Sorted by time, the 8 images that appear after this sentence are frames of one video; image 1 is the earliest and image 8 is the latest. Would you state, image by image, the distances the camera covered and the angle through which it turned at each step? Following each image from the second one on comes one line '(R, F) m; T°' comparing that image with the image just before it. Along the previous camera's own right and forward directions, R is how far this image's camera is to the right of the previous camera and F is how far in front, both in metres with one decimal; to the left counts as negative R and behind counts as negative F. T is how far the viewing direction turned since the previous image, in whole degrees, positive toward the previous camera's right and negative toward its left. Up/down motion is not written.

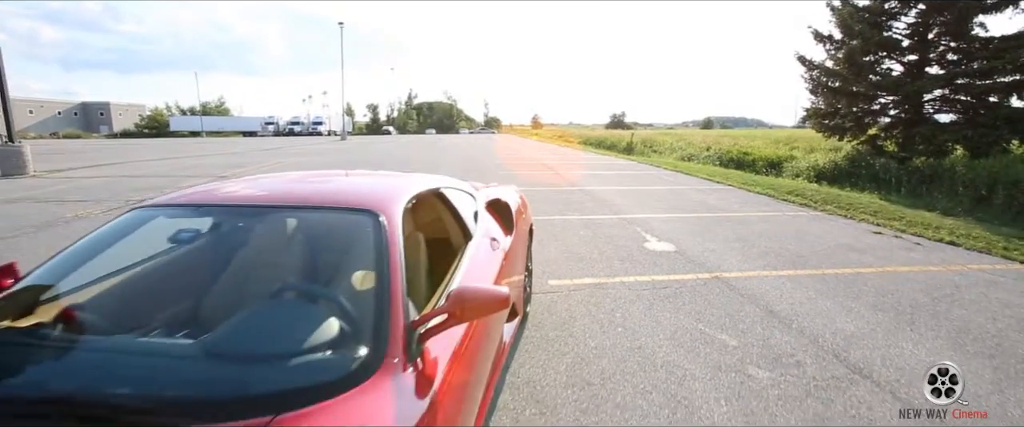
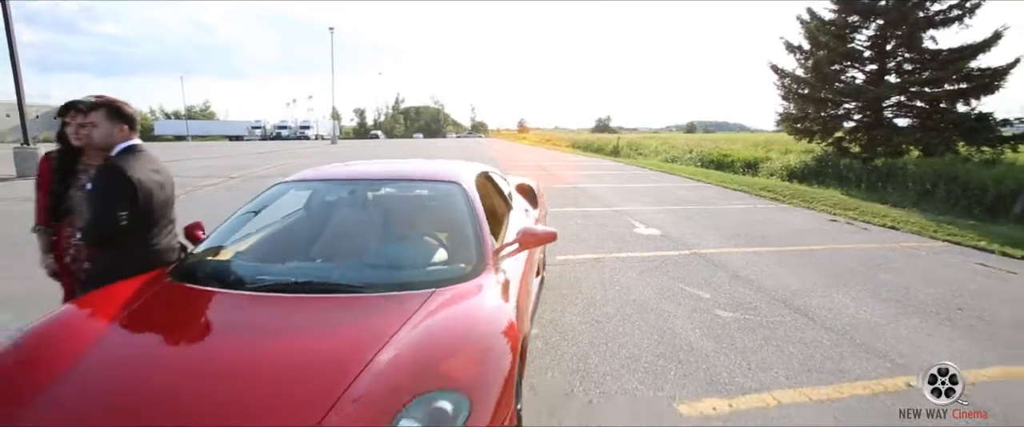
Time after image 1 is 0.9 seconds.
(-0.3, -0.9) m; +2°
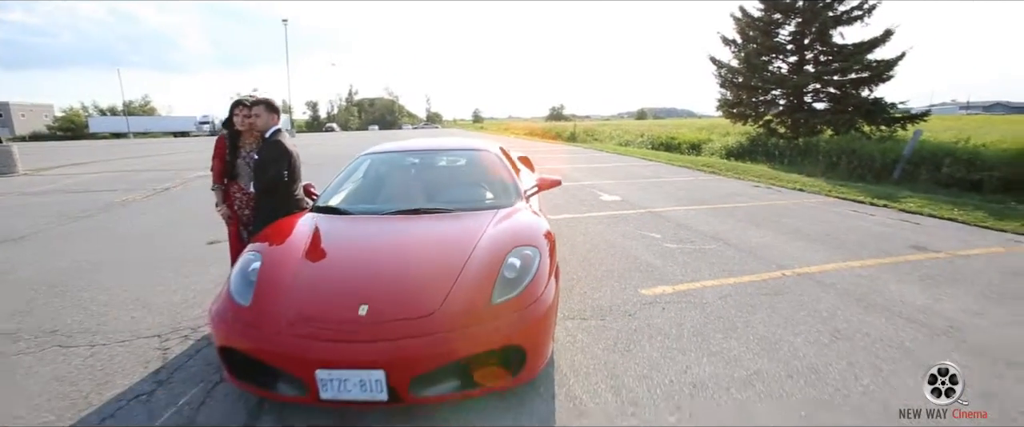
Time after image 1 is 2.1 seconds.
(-0.5, -1.3) m; +5°
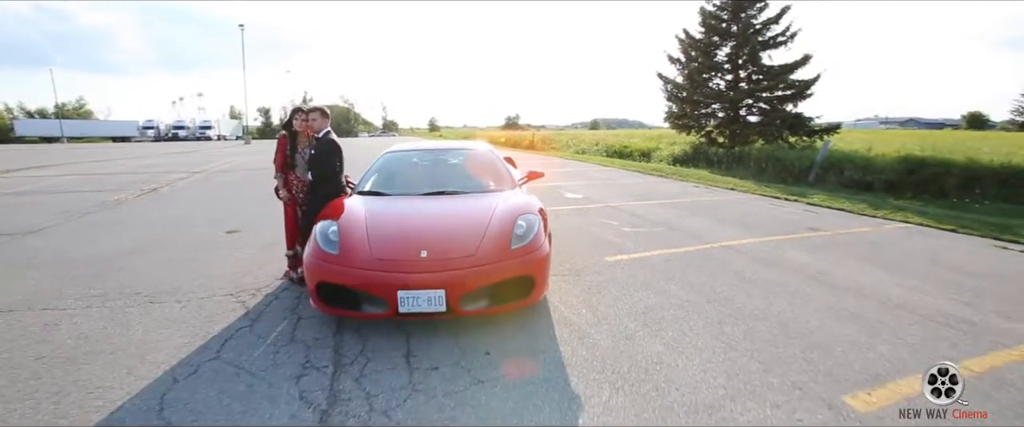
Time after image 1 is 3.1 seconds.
(-0.4, -1.1) m; +5°
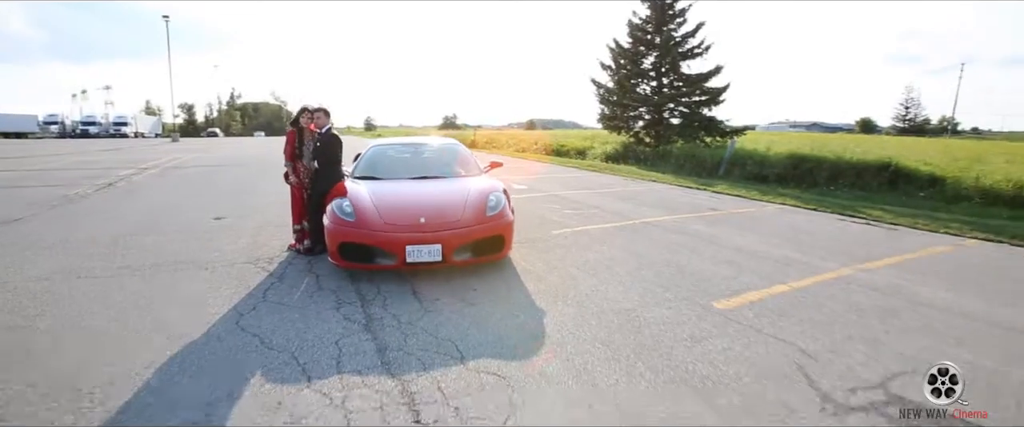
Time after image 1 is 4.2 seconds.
(-0.4, -1.2) m; +7°
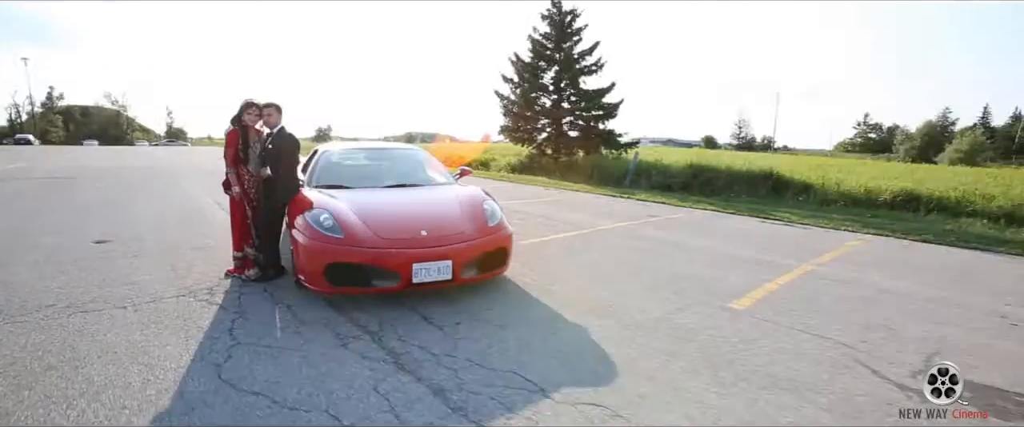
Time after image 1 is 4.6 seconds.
(-1.1, +0.5) m; +14°
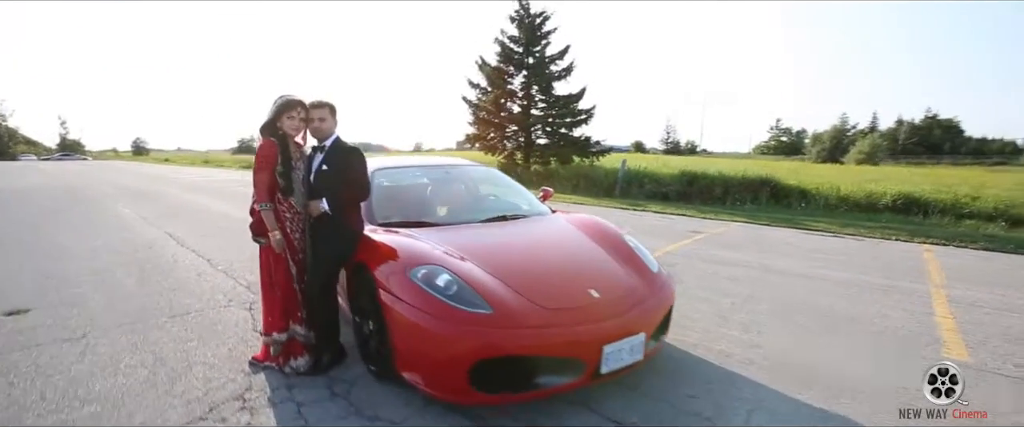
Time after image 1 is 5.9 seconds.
(-1.5, +1.4) m; +8°
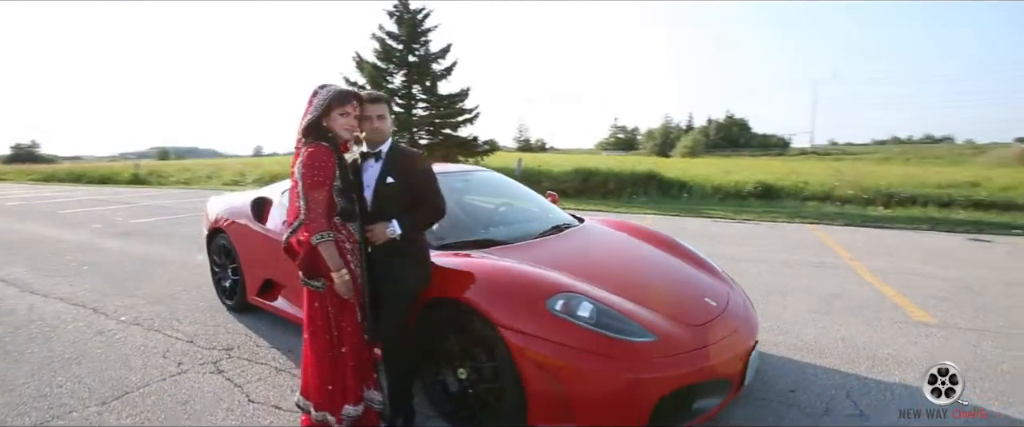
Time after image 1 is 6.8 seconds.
(-1.2, +0.6) m; +17°
